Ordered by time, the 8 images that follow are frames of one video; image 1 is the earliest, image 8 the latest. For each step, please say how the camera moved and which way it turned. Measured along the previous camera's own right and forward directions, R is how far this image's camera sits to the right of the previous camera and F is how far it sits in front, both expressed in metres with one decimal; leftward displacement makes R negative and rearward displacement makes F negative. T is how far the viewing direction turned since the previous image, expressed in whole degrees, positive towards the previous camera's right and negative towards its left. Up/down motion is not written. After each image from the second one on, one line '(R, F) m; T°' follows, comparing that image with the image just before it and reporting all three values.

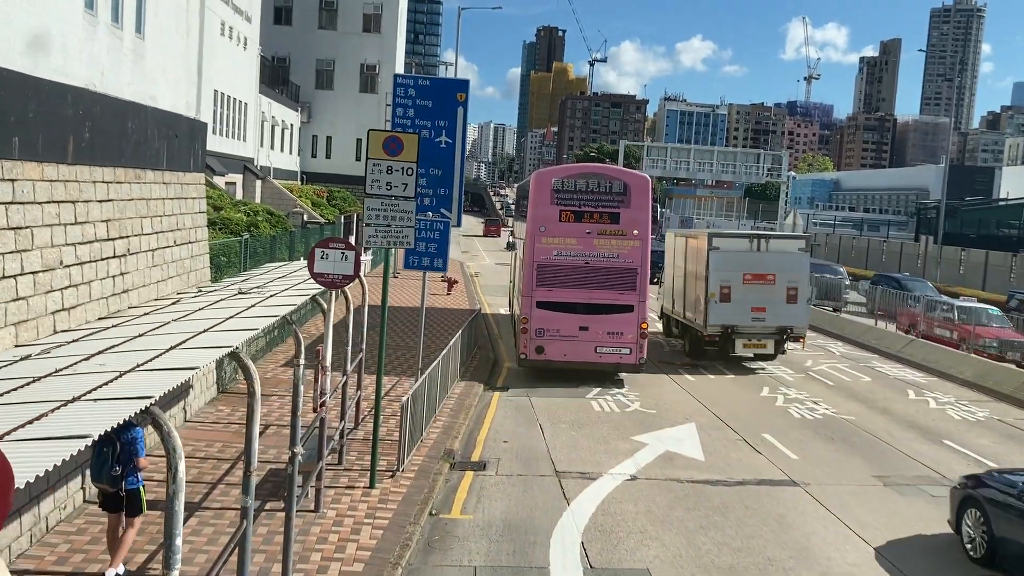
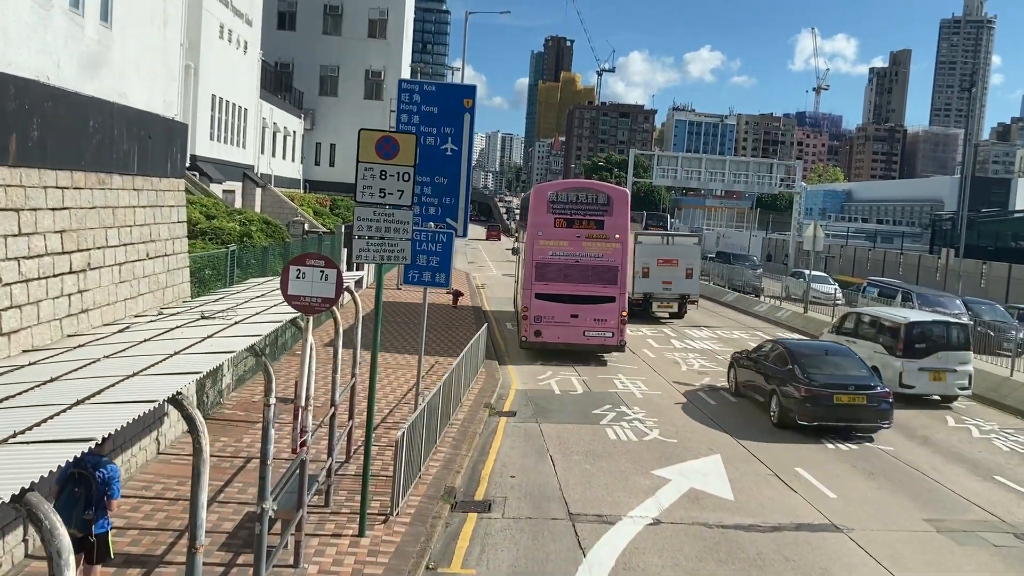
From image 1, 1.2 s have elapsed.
(0.0, +1.1) m; 0°
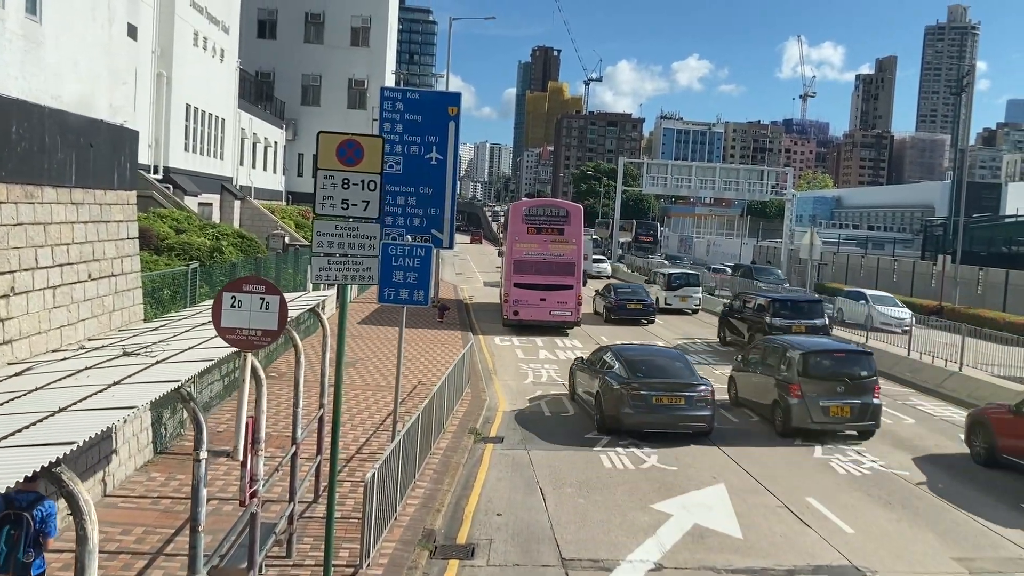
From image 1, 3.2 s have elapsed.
(+0.1, +1.0) m; +1°
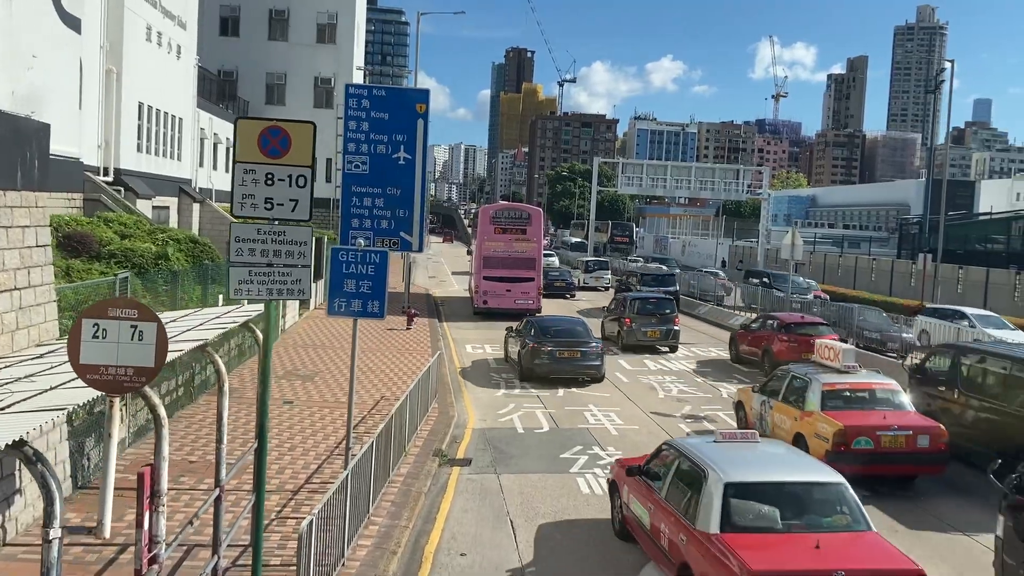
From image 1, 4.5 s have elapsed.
(+0.1, +1.1) m; +2°
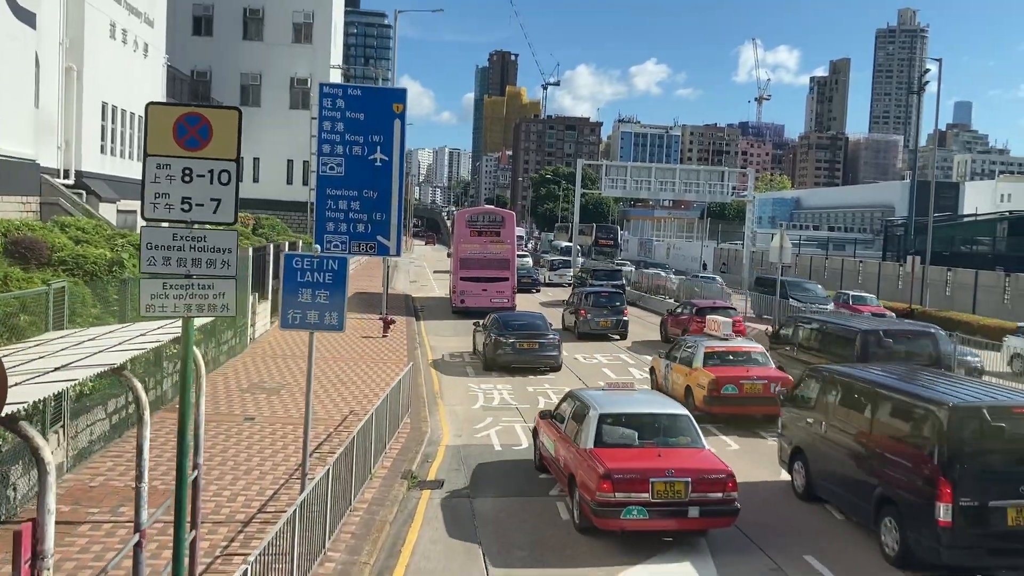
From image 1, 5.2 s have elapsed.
(+0.1, +0.9) m; +1°
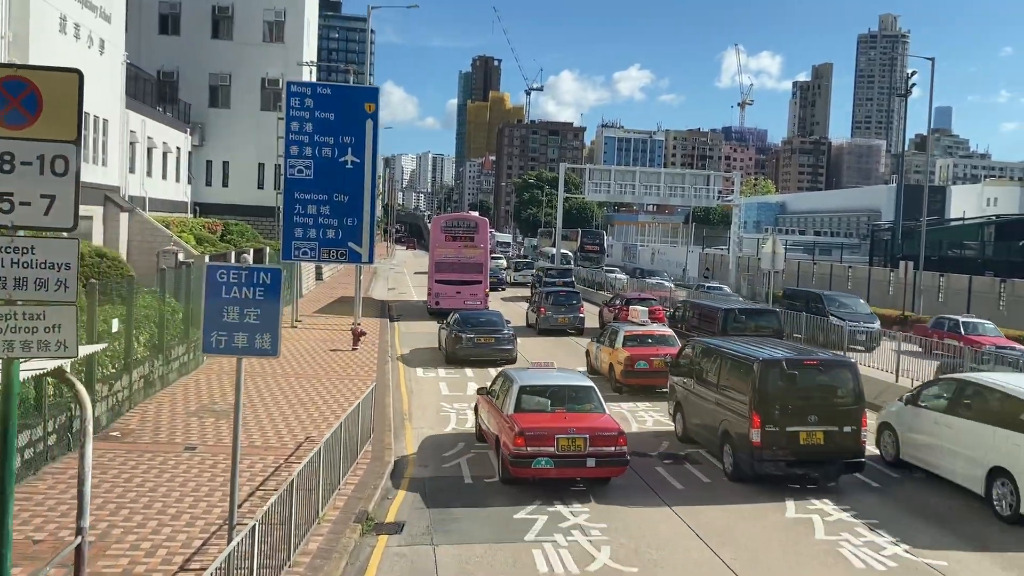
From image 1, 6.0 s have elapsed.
(+0.2, +1.4) m; +1°
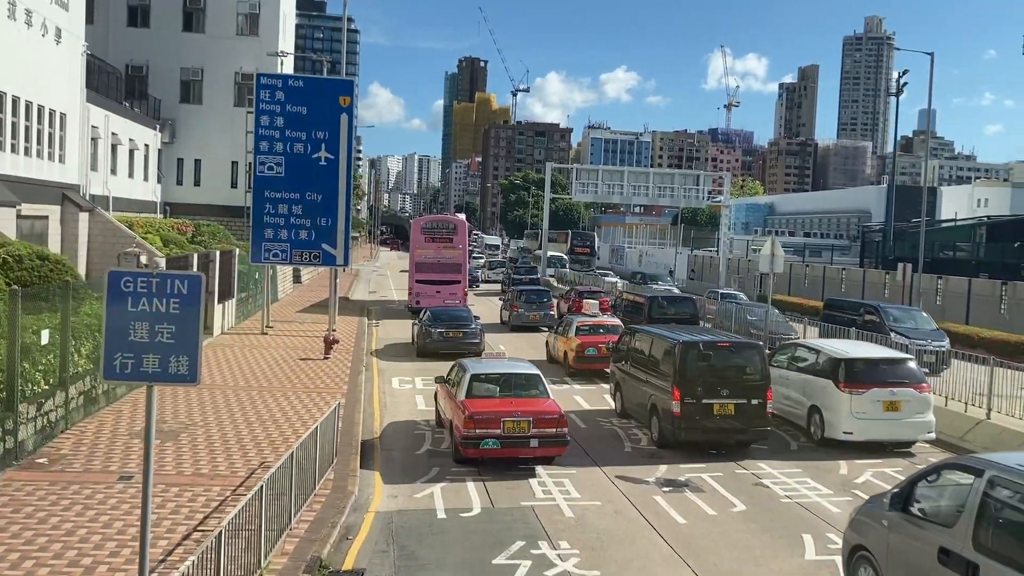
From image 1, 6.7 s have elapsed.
(+0.1, +1.4) m; +1°
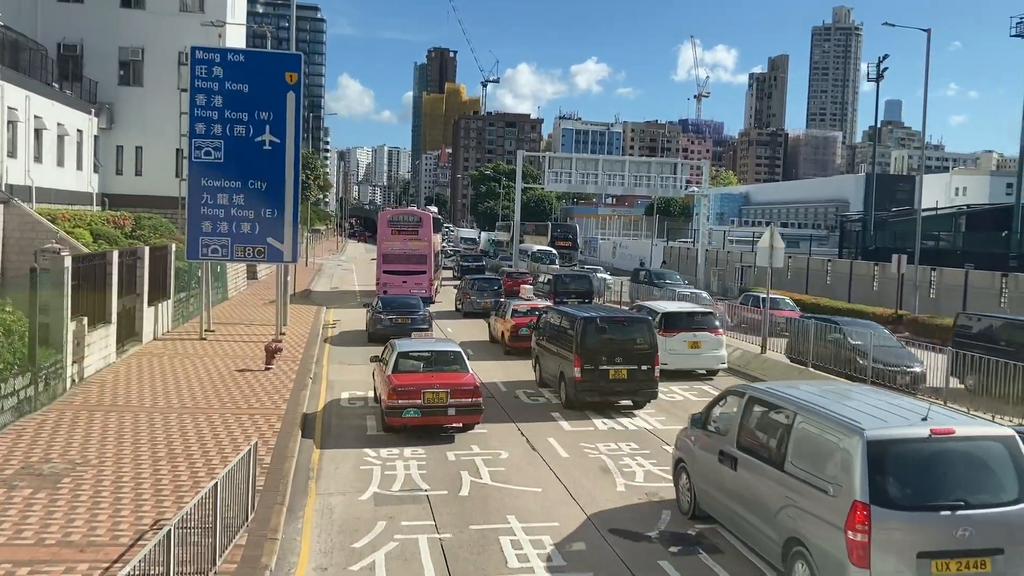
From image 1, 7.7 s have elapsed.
(+0.1, +2.5) m; +2°
